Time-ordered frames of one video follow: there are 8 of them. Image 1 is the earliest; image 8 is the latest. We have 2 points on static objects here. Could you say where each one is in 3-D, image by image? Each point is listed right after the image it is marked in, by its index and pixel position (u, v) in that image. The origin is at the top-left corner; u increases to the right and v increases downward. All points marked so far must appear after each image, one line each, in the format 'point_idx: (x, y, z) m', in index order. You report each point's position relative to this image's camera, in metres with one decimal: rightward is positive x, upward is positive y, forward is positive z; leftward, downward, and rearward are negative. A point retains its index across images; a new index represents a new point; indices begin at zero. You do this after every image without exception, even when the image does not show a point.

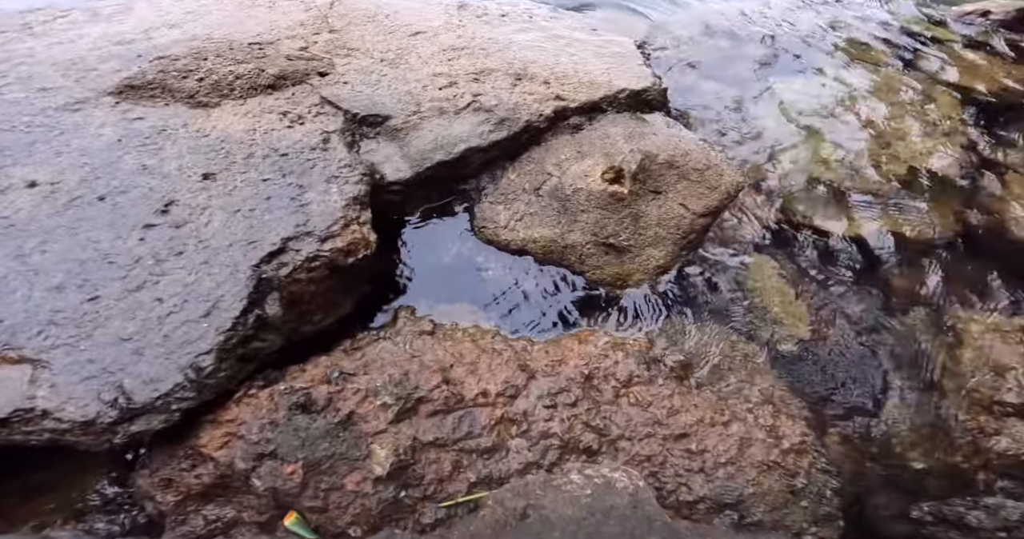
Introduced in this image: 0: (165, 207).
0: (-1.4, +0.2, +2.5) m
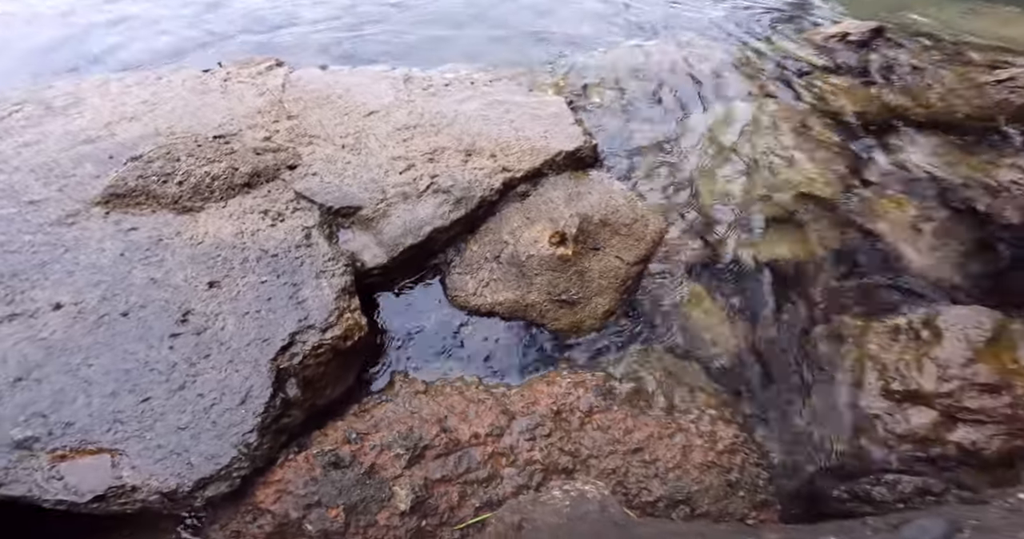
0: (-1.5, -0.3, +2.9) m
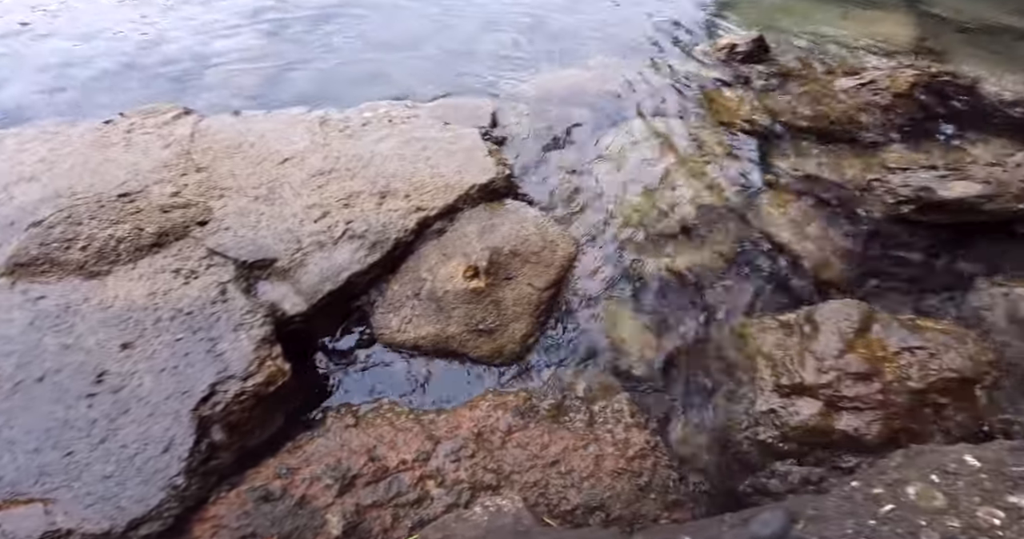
0: (-1.9, -0.5, +3.0) m
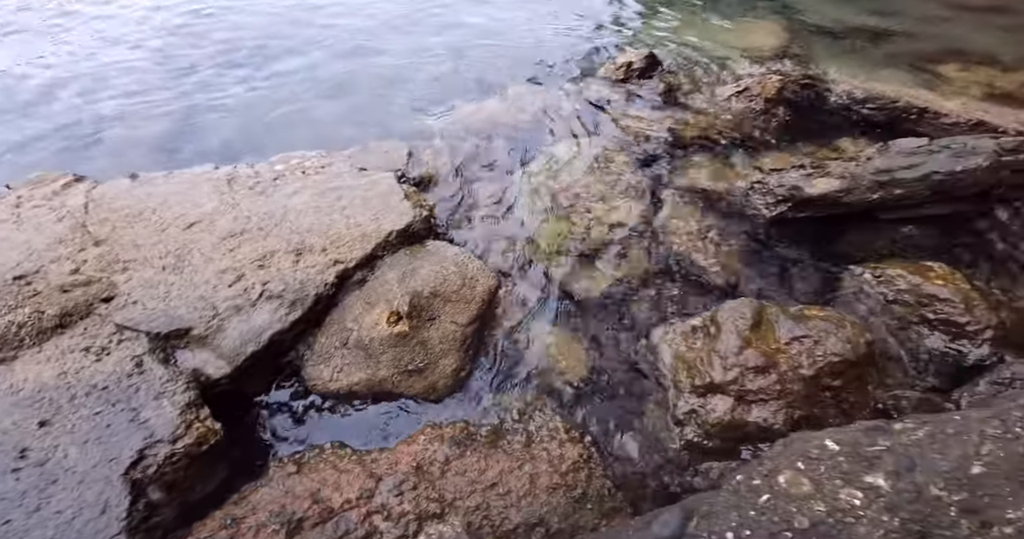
0: (-2.2, -0.8, +2.9) m
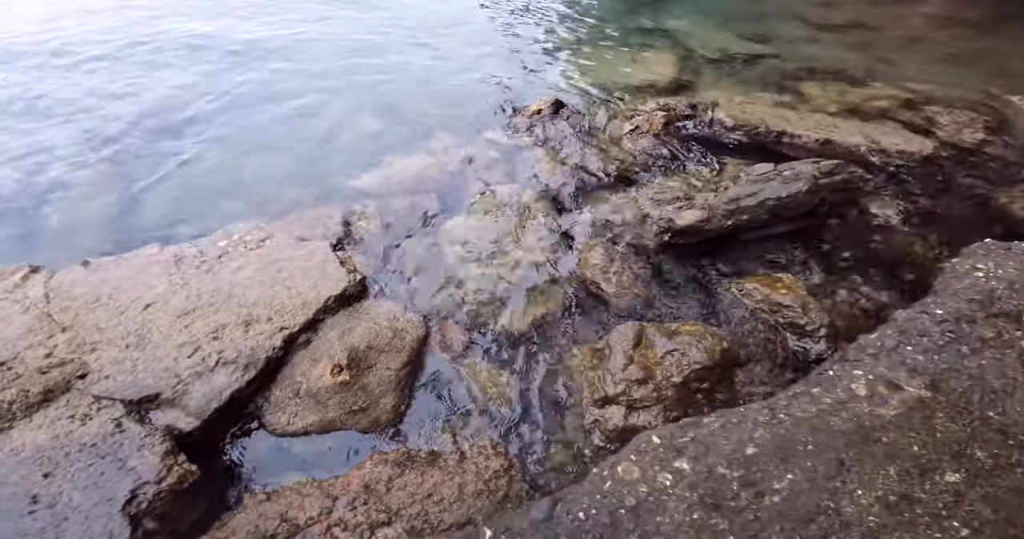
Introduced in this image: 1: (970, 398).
0: (-2.6, -1.3, +3.4) m
1: (+2.0, -0.5, +2.7) m
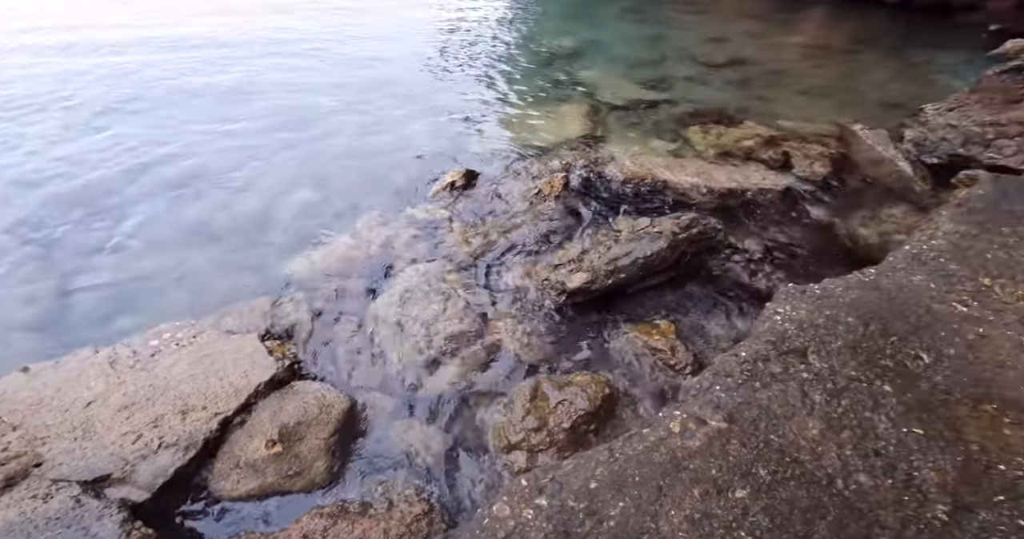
0: (-3.2, -2.0, +4.0) m
1: (+1.4, -0.9, +3.5) m
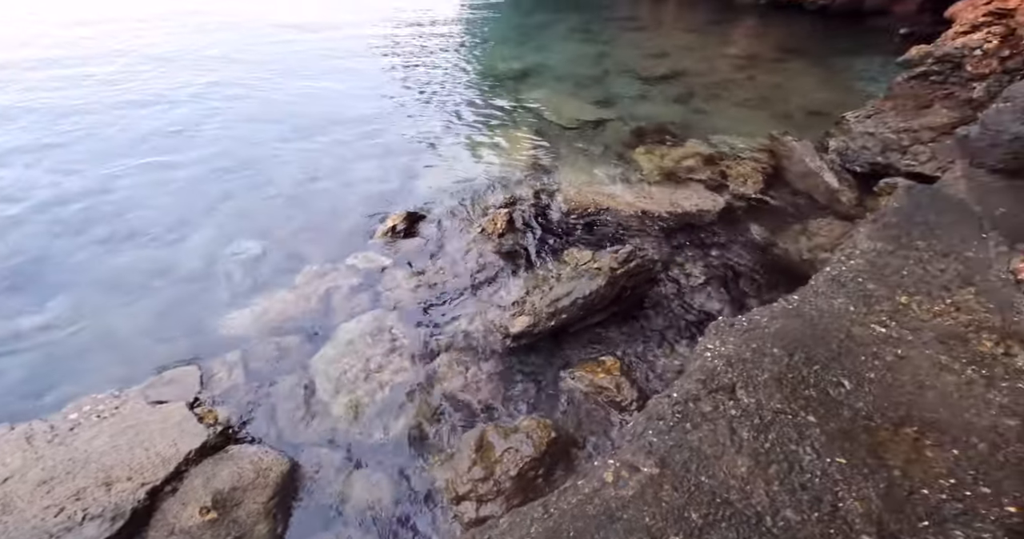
0: (-3.5, -2.5, +3.8) m
1: (+1.0, -1.1, +3.6) m
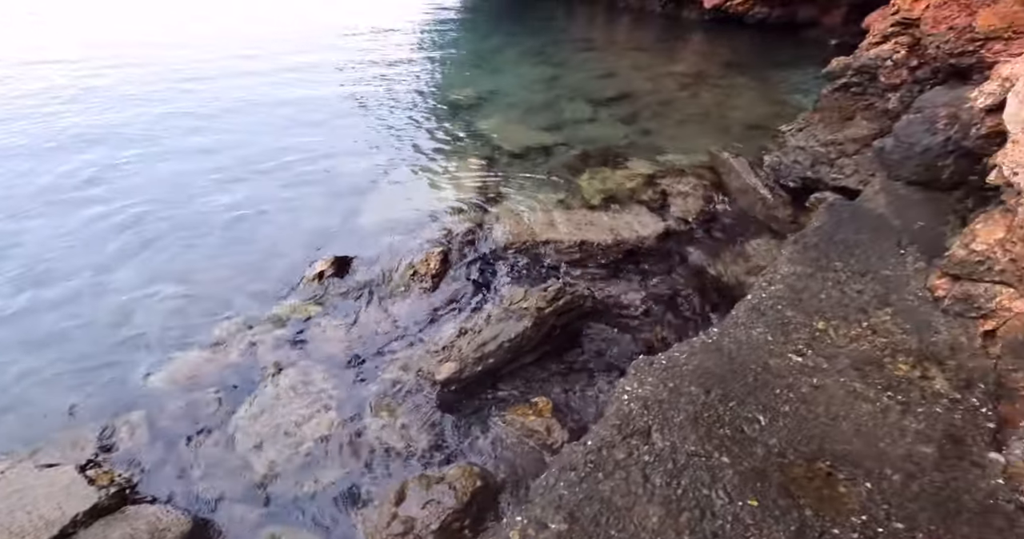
0: (-3.9, -3.1, +3.5) m
1: (+0.5, -1.4, +3.5) m
